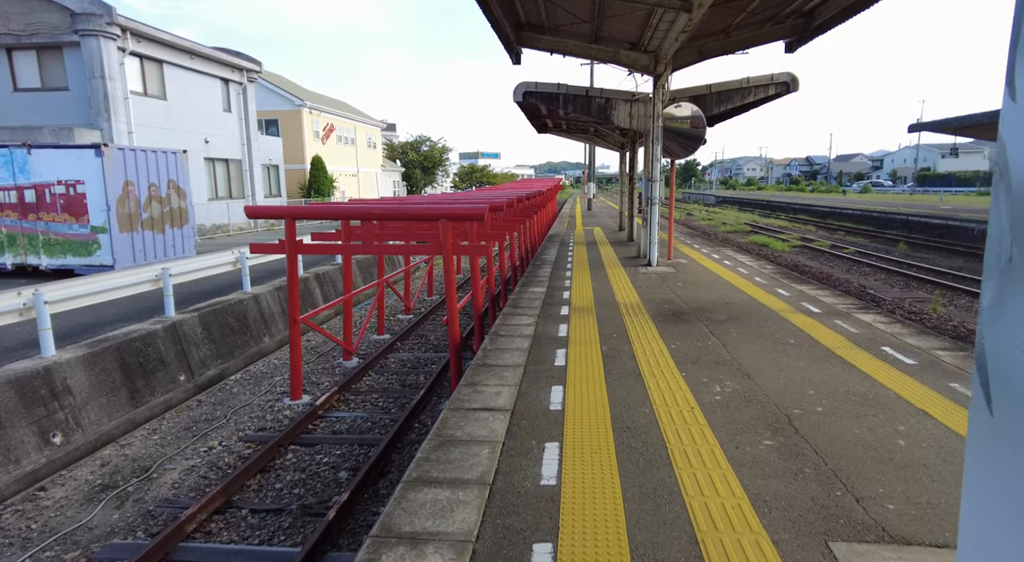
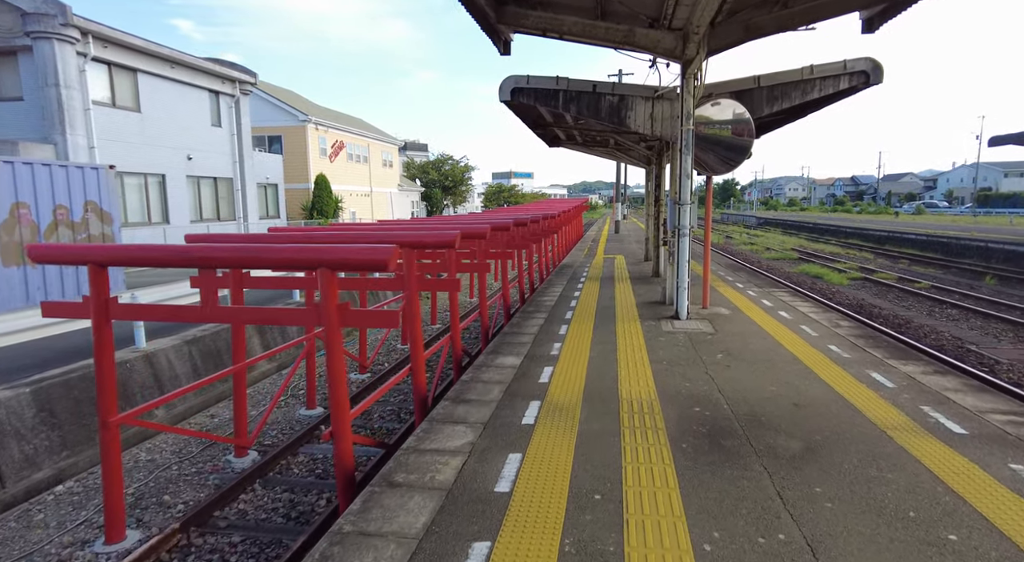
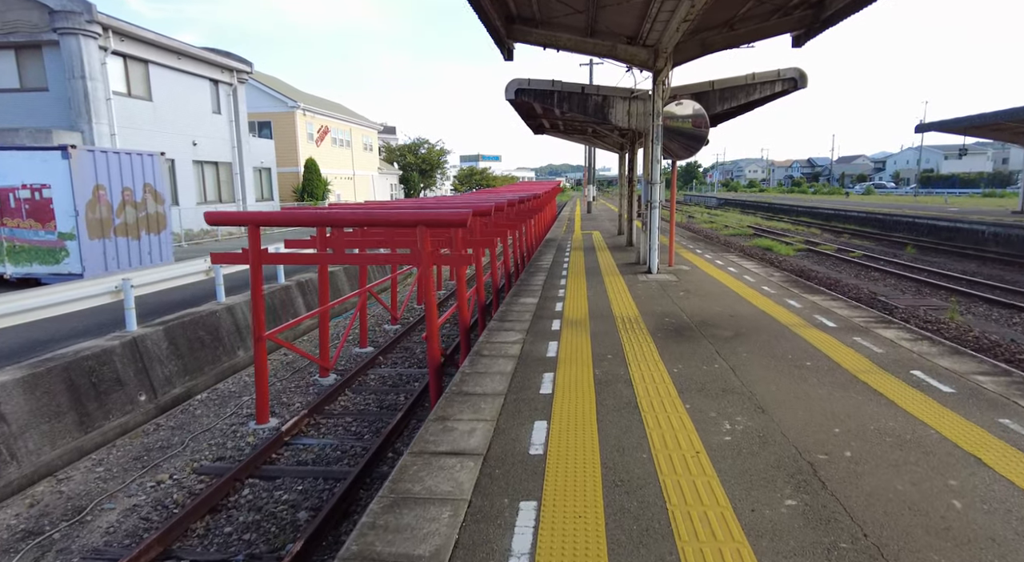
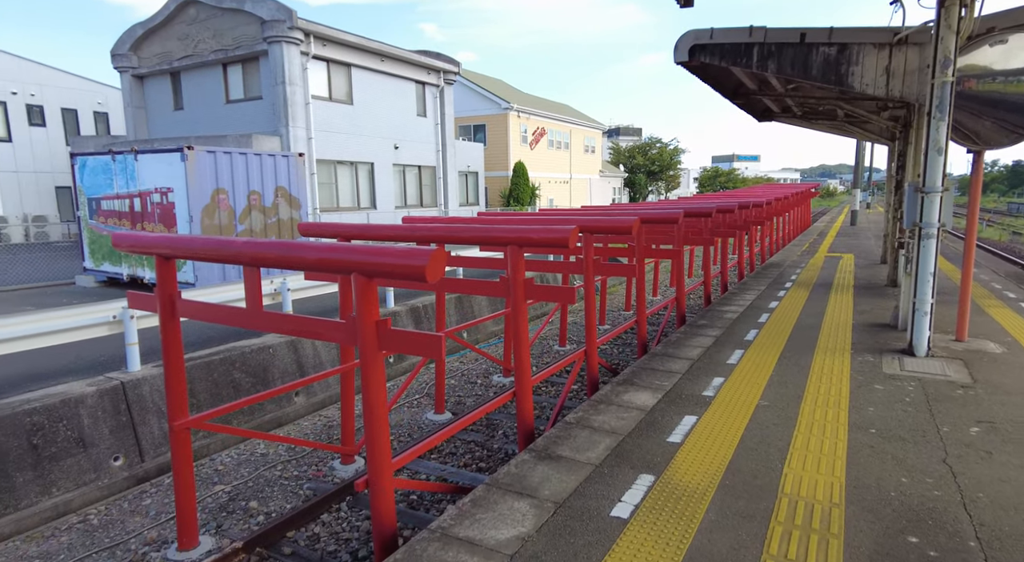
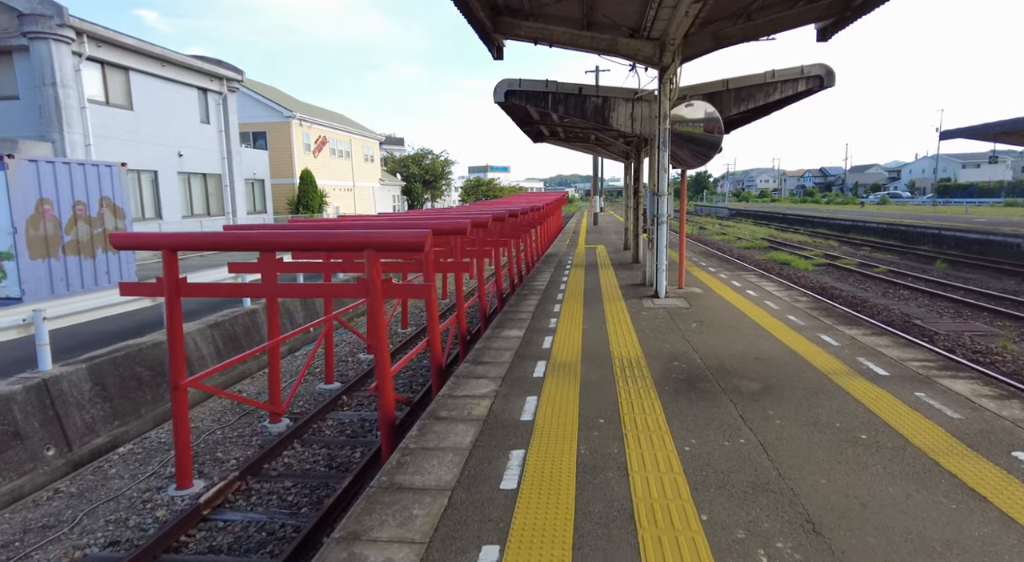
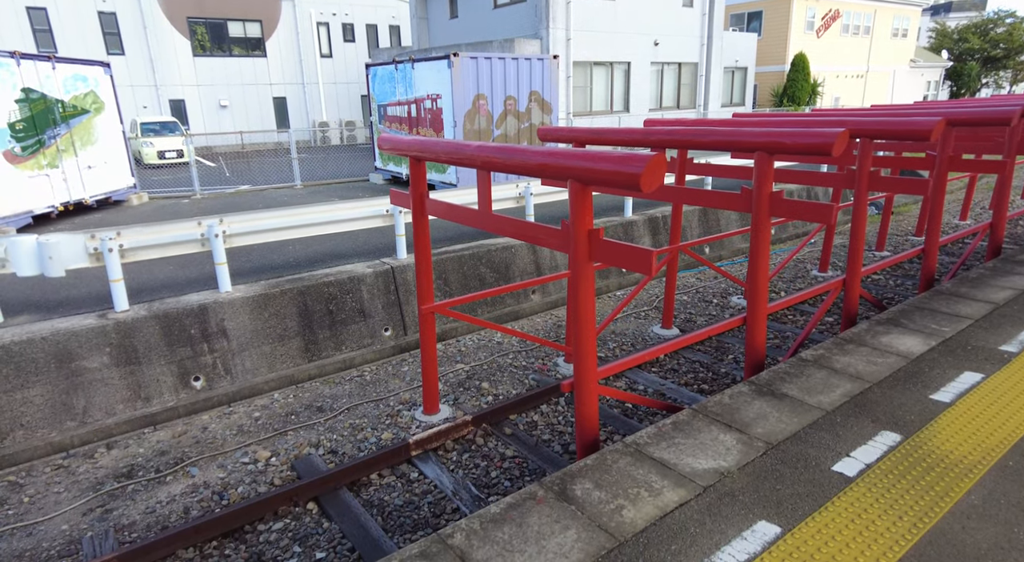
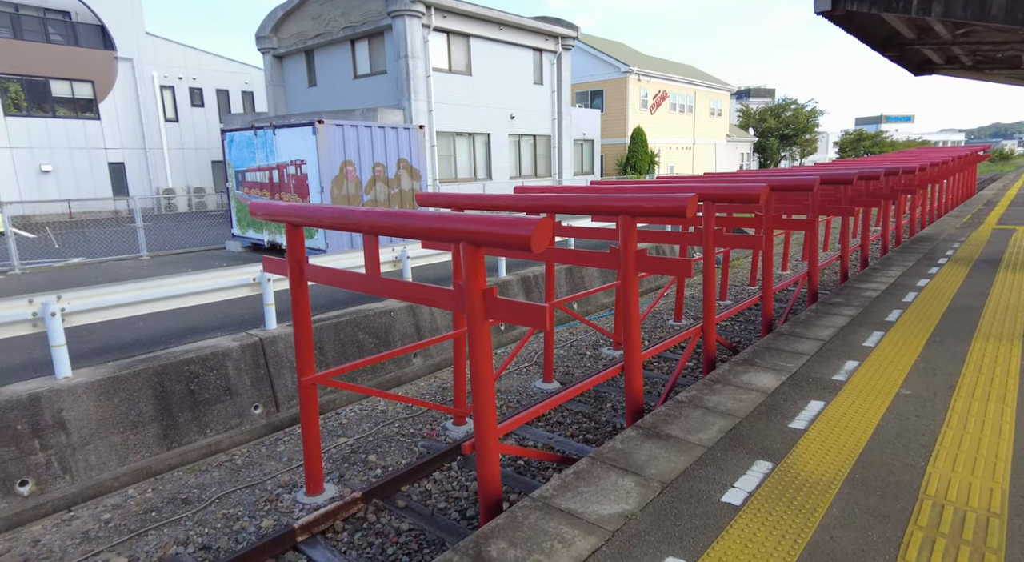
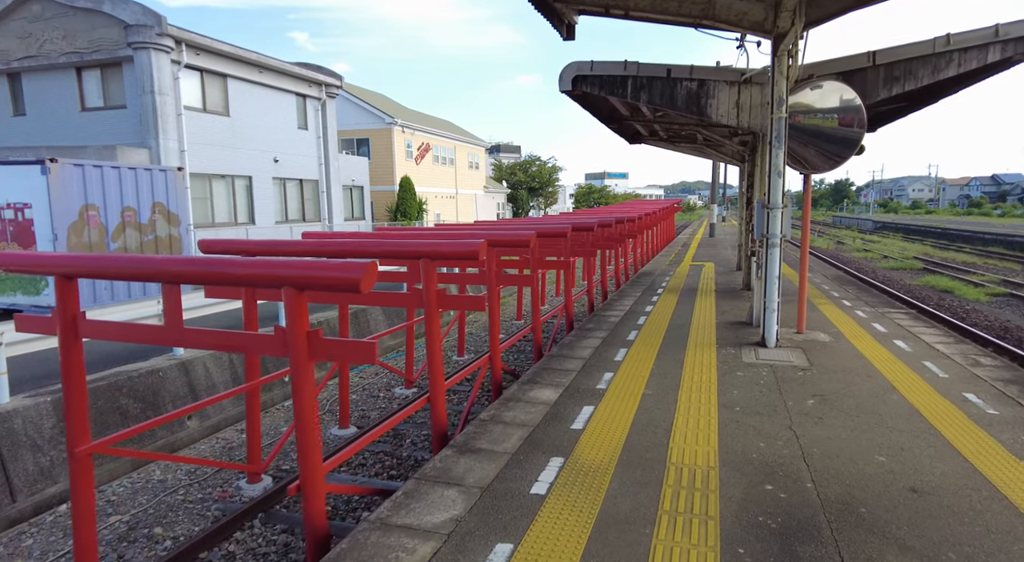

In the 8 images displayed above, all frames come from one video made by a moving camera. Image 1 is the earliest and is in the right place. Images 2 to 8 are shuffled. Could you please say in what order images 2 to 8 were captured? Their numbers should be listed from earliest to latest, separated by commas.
3, 5, 2, 8, 4, 7, 6
